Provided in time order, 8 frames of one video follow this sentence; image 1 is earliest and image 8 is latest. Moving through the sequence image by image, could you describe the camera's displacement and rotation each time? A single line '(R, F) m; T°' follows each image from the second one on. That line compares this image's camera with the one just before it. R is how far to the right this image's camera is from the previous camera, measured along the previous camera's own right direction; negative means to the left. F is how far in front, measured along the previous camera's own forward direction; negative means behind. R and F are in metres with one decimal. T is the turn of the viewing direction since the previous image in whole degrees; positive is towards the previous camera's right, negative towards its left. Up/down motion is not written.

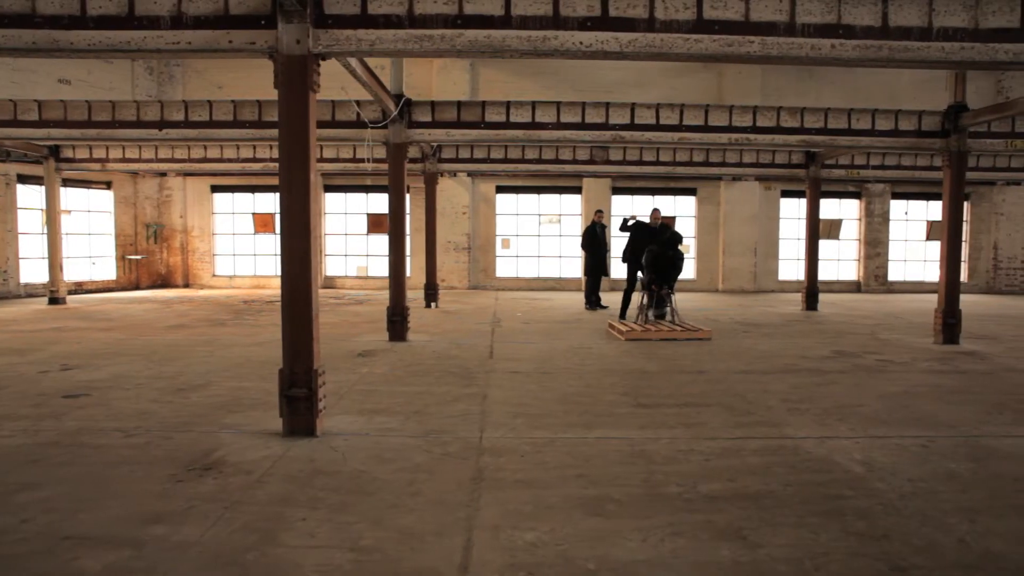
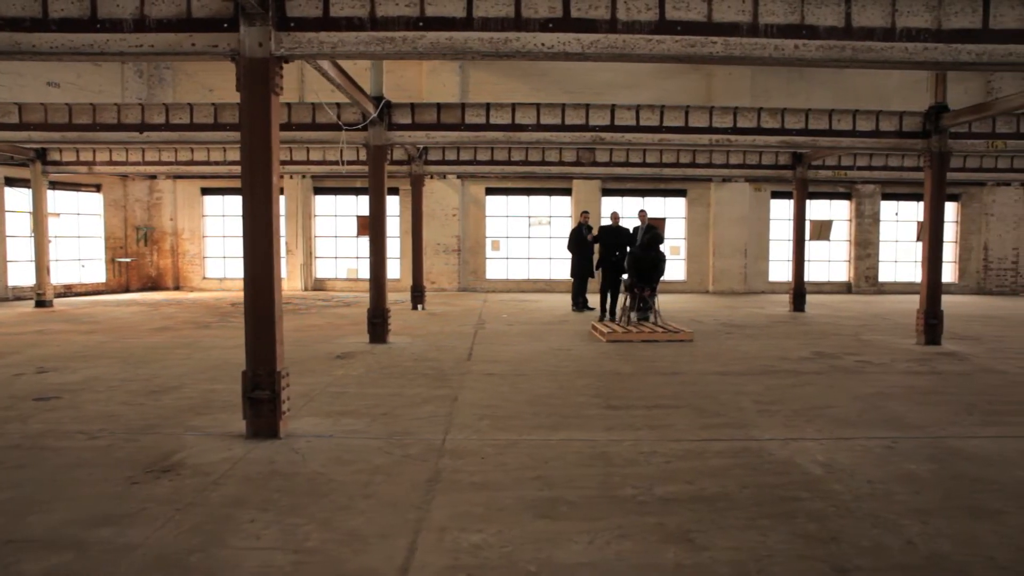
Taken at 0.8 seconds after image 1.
(+0.3, 0.0) m; 0°
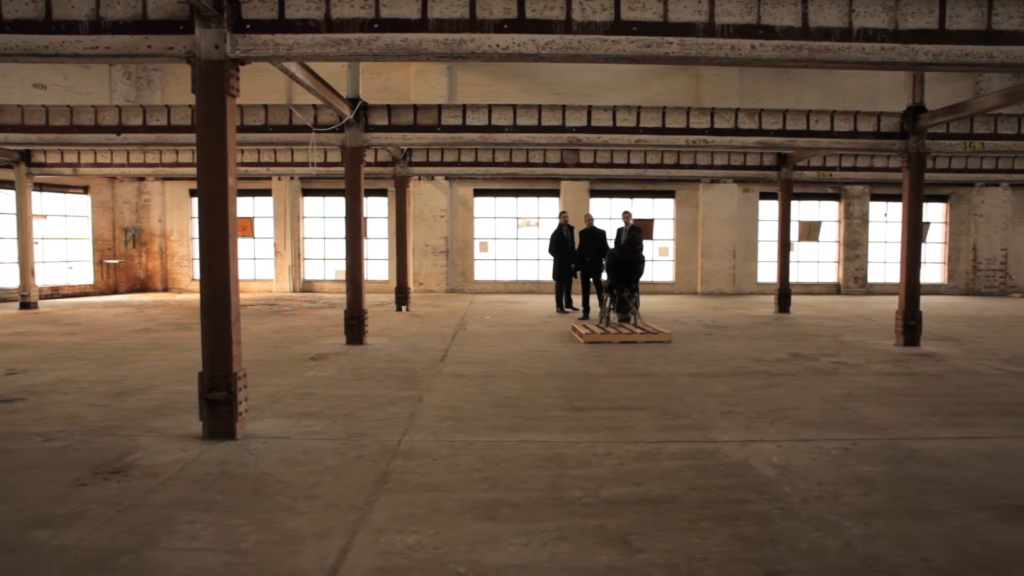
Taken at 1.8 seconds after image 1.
(+0.4, 0.0) m; 0°
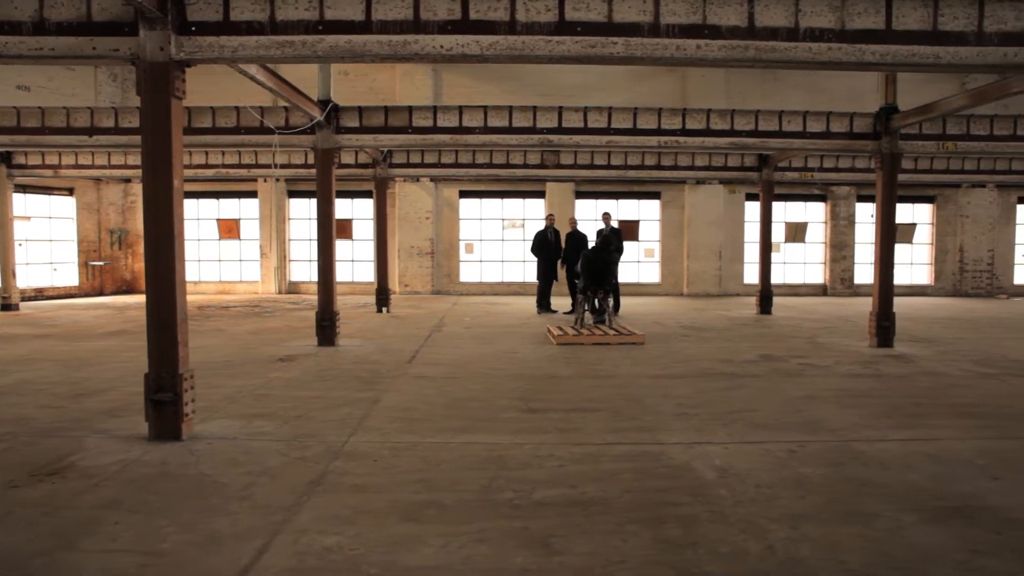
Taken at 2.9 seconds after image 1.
(+0.5, 0.0) m; 0°
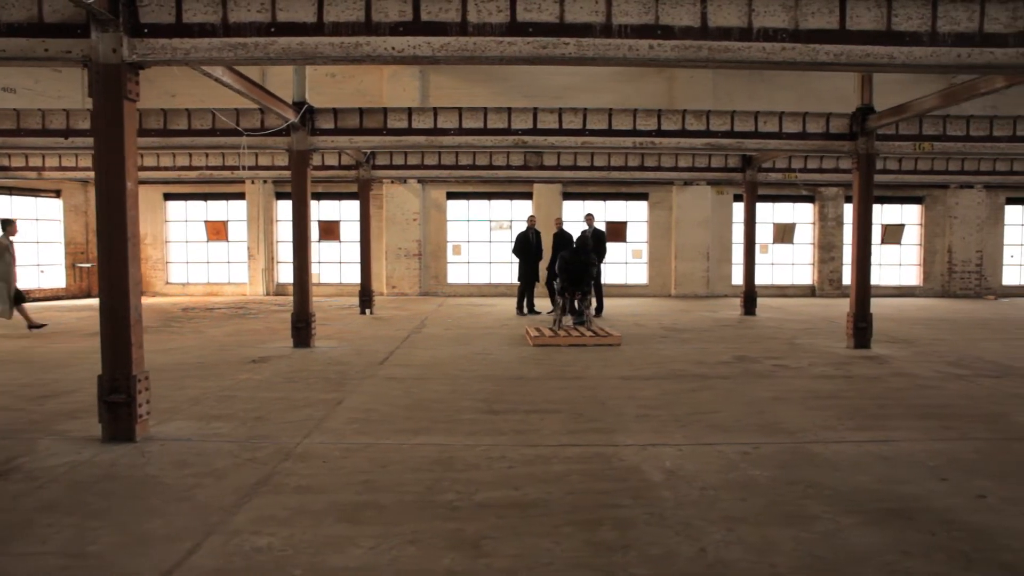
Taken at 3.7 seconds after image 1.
(+0.4, 0.0) m; 0°
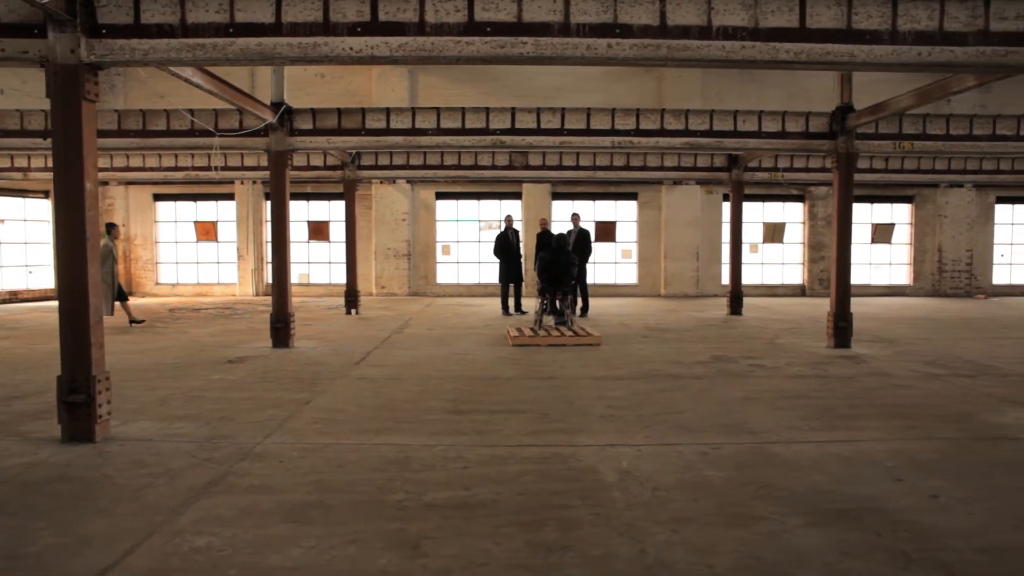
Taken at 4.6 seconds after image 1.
(+0.4, 0.0) m; 0°
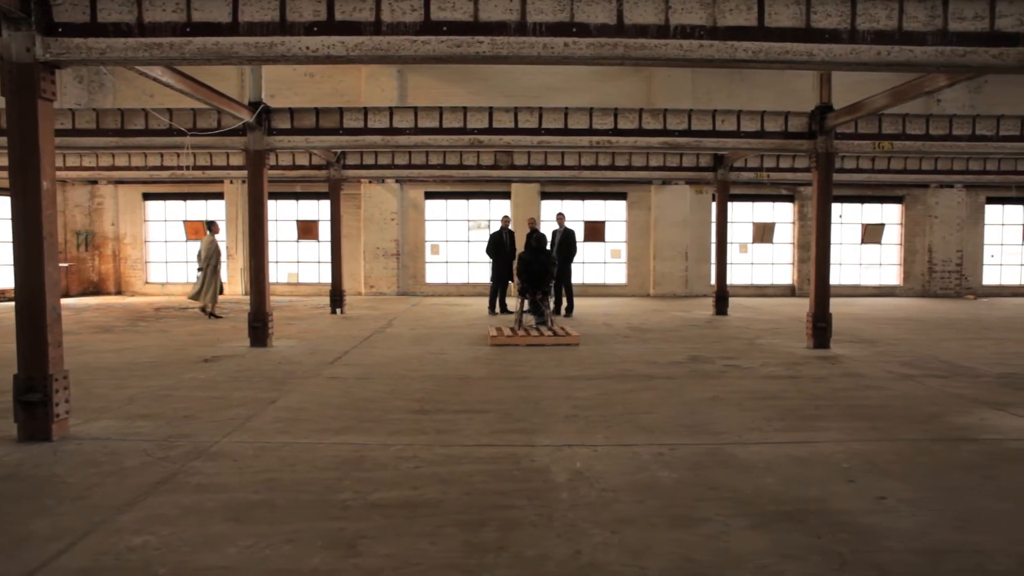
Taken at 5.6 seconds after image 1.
(+0.4, 0.0) m; 0°
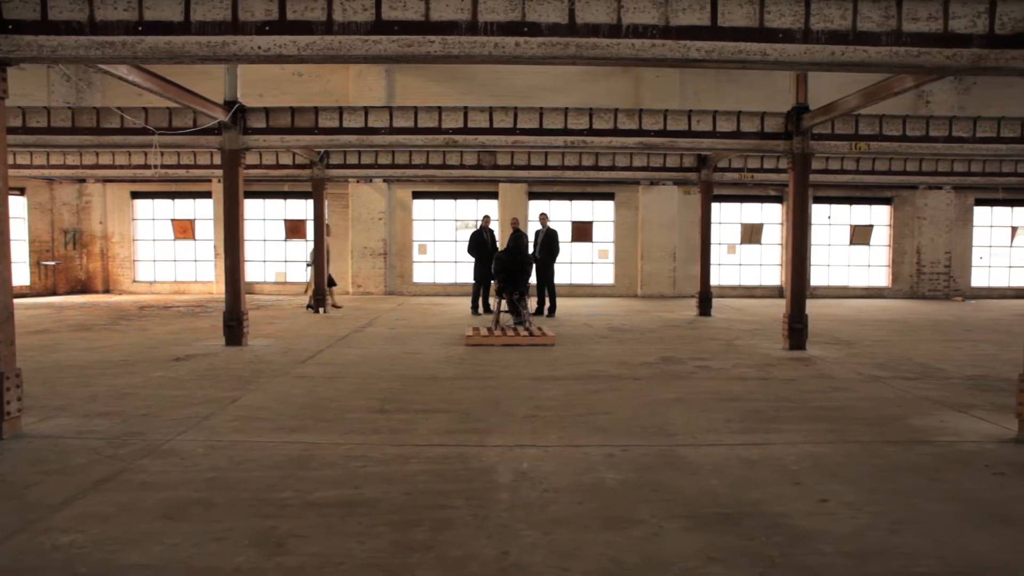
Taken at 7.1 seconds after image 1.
(+0.4, 0.0) m; 0°
